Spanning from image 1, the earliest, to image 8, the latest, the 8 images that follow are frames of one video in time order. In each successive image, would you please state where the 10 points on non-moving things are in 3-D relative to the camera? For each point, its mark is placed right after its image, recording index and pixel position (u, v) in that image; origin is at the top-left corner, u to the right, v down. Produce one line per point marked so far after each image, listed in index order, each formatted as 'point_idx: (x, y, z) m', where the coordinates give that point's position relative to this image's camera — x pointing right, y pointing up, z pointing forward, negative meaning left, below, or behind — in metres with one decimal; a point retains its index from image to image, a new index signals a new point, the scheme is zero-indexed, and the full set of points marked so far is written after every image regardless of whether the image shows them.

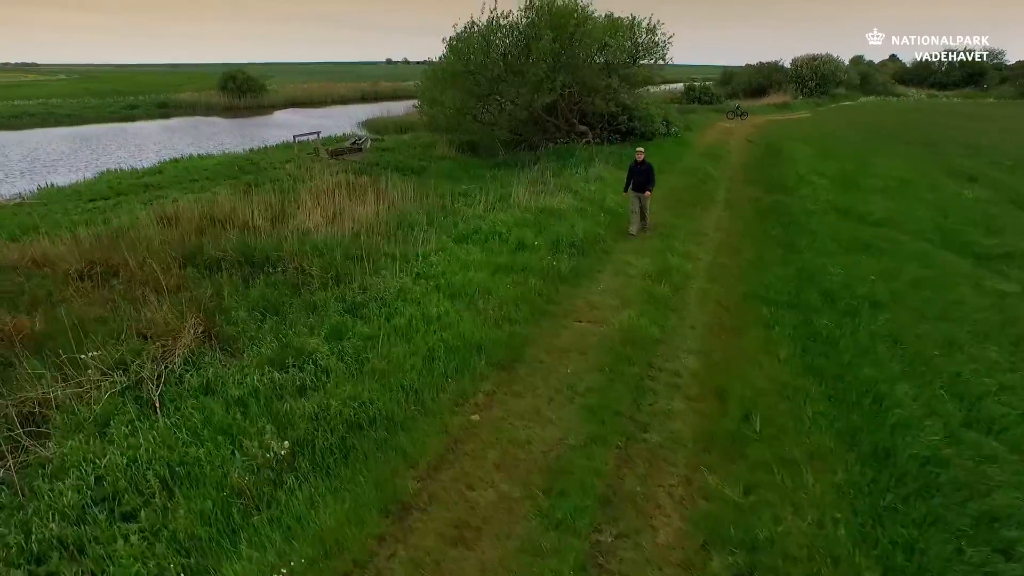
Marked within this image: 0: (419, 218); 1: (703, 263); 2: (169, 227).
0: (-1.2, +0.9, +8.8) m
1: (+2.4, +0.3, +7.9) m
2: (-5.2, +0.9, +9.5) m
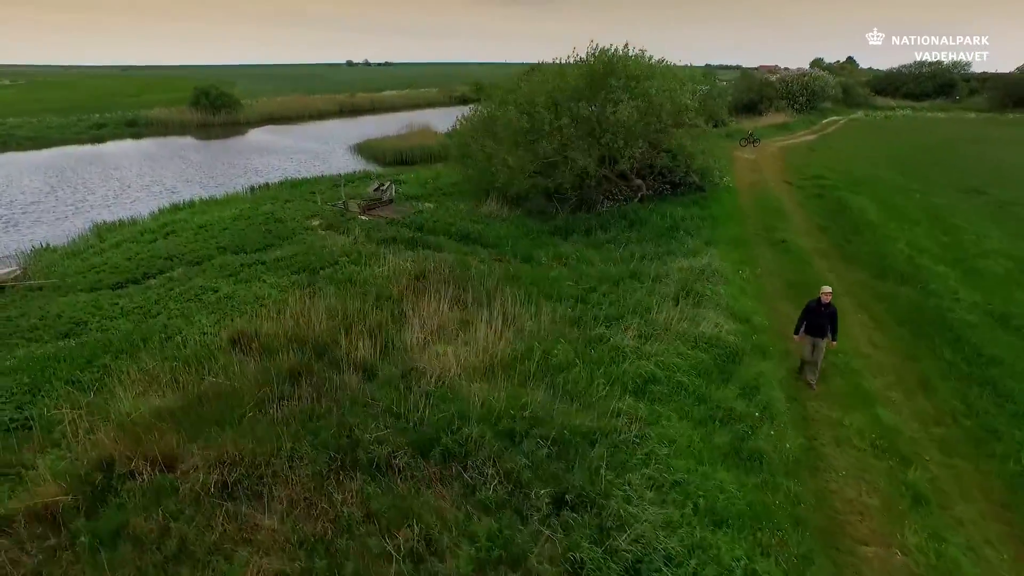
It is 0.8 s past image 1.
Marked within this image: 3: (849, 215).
0: (+0.7, -0.8, +7.8) m
1: (+4.4, -1.3, +7.0) m
2: (-3.3, -0.9, +8.1) m
3: (+8.0, +1.8, +15.0) m
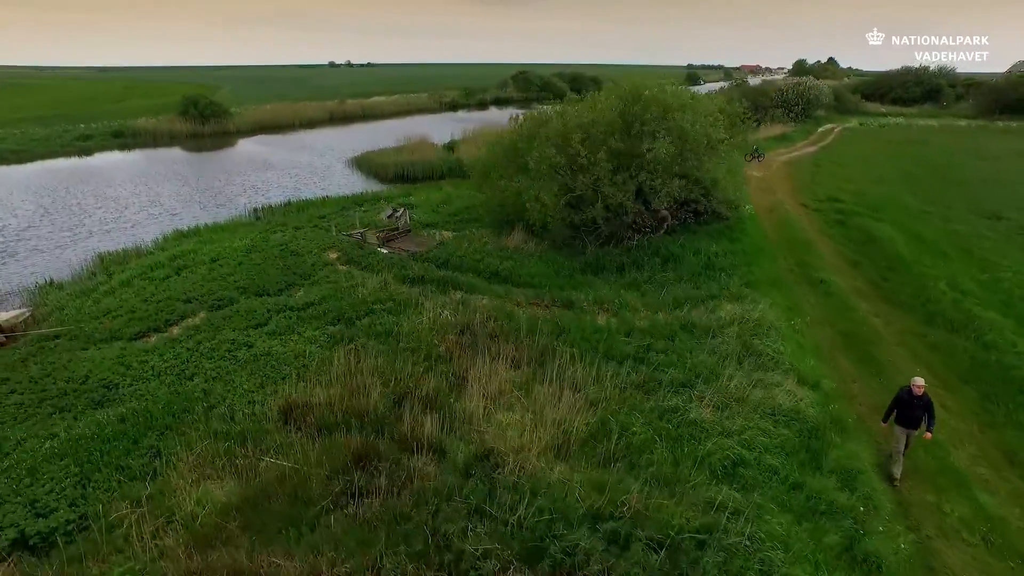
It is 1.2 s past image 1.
0: (+1.6, -1.7, +7.5) m
1: (+5.3, -2.2, +6.8) m
2: (-2.4, -1.9, +7.8) m
3: (+8.7, +1.1, +14.9) m
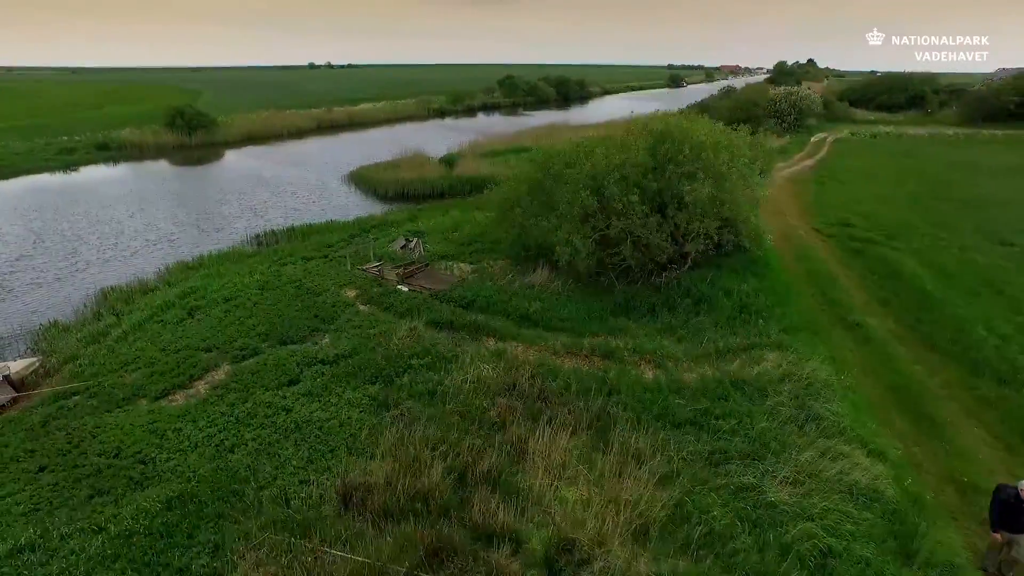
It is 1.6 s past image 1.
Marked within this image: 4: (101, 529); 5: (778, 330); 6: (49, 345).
0: (+2.5, -2.6, +7.3) m
1: (+6.2, -3.1, +6.7) m
2: (-1.5, -2.8, +7.4) m
3: (+9.3, +0.2, +14.9) m
4: (-5.0, -2.9, +7.6) m
5: (+5.2, -0.8, +12.3) m
6: (-11.1, -1.3, +15.0) m
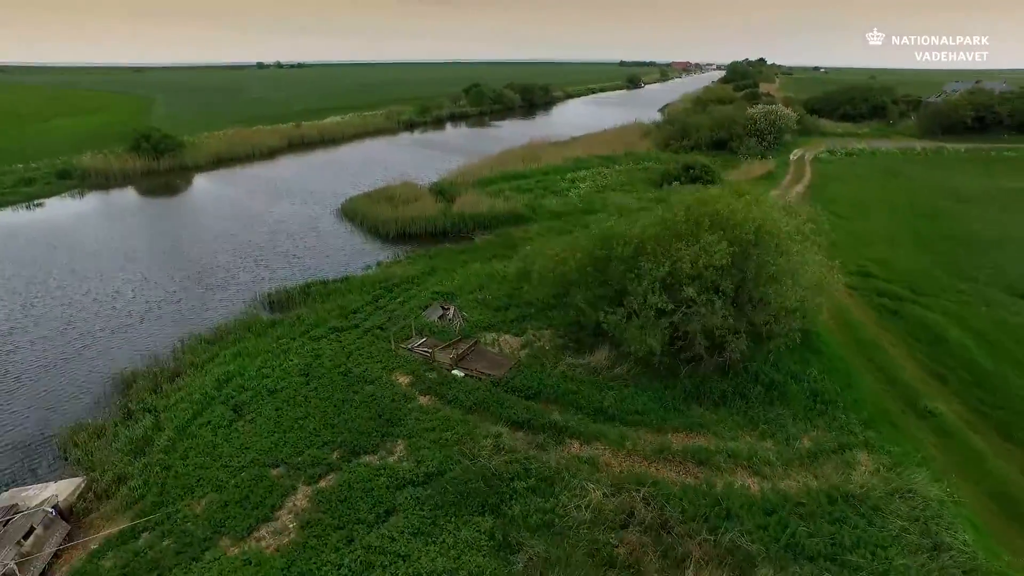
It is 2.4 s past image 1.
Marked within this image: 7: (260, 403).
0: (+4.6, -4.6, +7.3) m
1: (+8.4, -5.0, +7.0) m
2: (+0.6, -5.0, +7.1) m
3: (+10.8, -1.5, +15.3) m
4: (-2.9, -5.2, +7.1) m
5: (+6.9, -2.7, +12.5) m
6: (-9.5, -3.7, +13.9) m
7: (-5.9, -2.7, +14.8) m
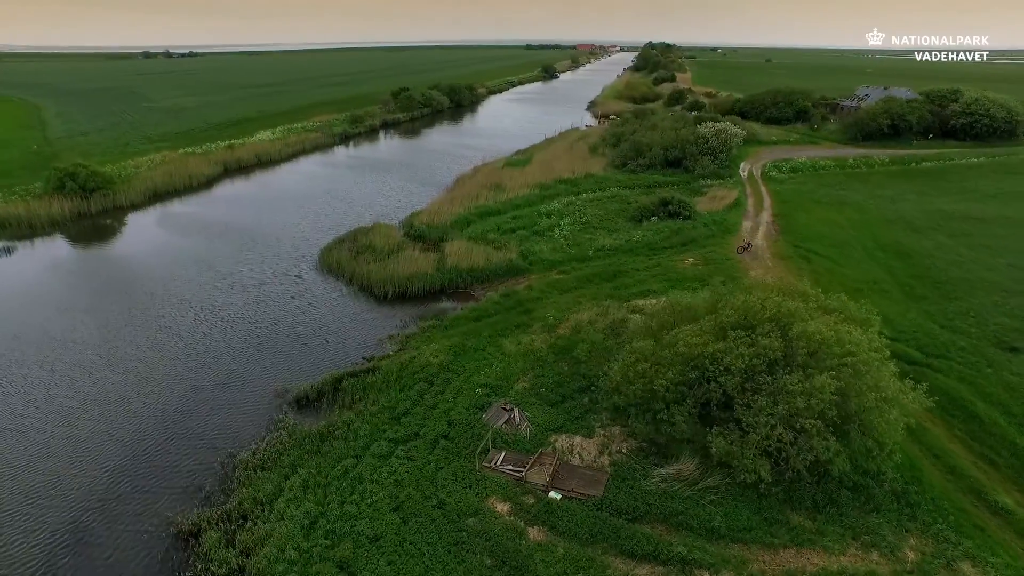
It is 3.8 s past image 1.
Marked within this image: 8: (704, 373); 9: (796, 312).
0: (+8.3, -7.5, +8.5) m
1: (+12.1, -7.6, +8.8) m
2: (+4.3, -8.1, +7.8) m
3: (+13.0, -3.7, +17.2) m
4: (+0.9, -8.6, +7.3) m
5: (+9.7, -5.3, +13.9) m
6: (-6.7, -7.4, +13.1) m
7: (-3.4, -6.1, +14.4) m
8: (+4.9, -2.1, +15.5) m
9: (+7.3, -0.6, +15.9) m
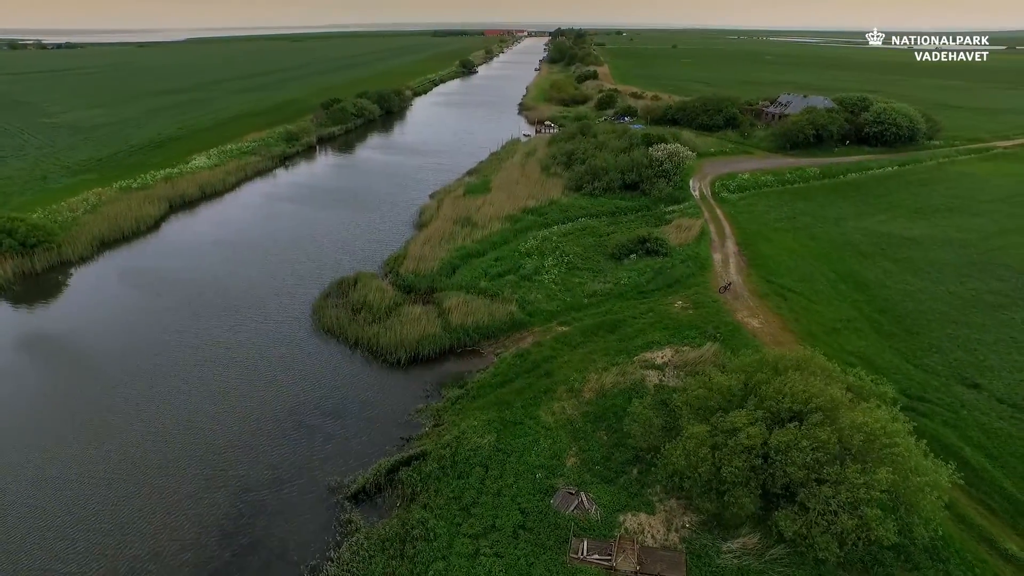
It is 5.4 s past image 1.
0: (+11.9, -10.3, +11.5) m
1: (+15.7, -10.1, +12.2) m
2: (+8.2, -11.2, +10.3) m
3: (+15.2, -5.9, +20.6) m
4: (+4.9, -11.9, +9.4) m
5: (+12.5, -7.8, +16.9) m
6: (-3.5, -11.0, +14.1) m
7: (-0.4, -9.5, +15.7) m
8: (+7.3, -4.9, +17.8) m
9: (+9.5, -3.3, +18.5) m
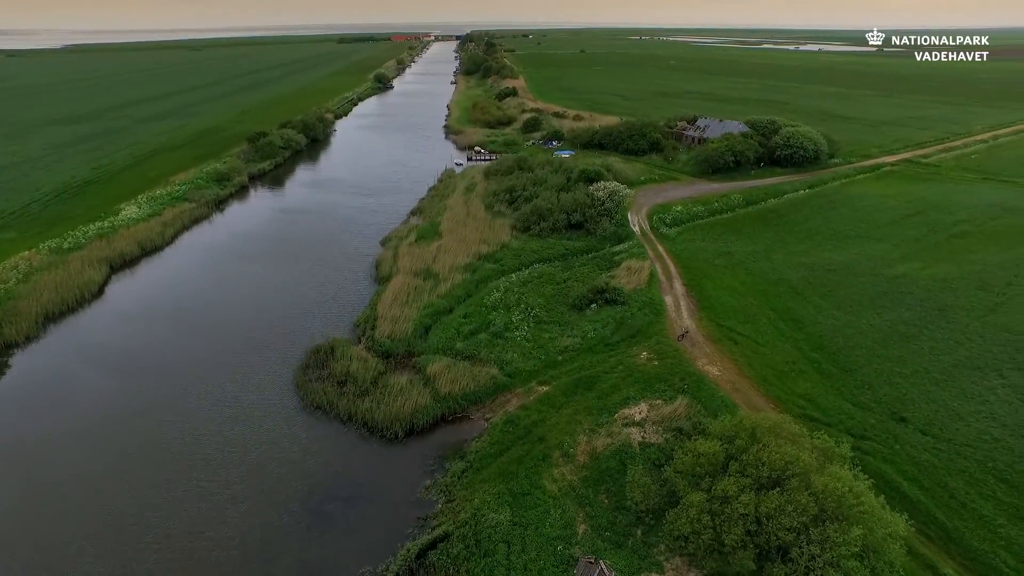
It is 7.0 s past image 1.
0: (+14.2, -13.1, +15.7) m
1: (+17.8, -12.6, +16.9) m
2: (+10.7, -14.2, +14.1) m
3: (+16.0, -8.5, +25.1) m
4: (+7.6, -15.2, +12.7) m
5: (+13.9, -10.5, +21.1) m
6: (-1.3, -15.0, +16.4) m
7: (+1.4, -13.2, +18.4) m
8: (+8.4, -8.1, +21.4) m
9: (+10.4, -6.2, +22.3) m
